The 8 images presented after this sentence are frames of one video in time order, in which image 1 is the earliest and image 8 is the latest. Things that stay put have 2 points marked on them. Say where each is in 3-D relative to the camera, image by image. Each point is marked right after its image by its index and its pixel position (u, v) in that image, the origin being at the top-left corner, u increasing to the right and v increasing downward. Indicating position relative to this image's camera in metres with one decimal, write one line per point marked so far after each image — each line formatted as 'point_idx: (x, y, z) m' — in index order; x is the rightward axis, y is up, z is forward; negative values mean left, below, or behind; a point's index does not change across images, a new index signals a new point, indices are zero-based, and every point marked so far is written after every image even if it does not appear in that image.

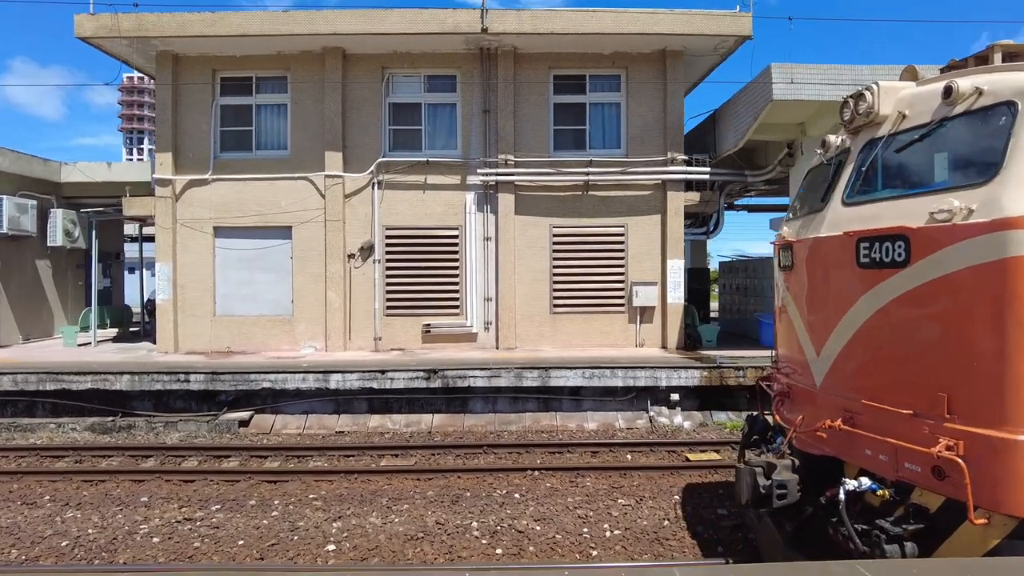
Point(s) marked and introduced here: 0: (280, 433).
0: (-3.2, -2.0, +9.1) m
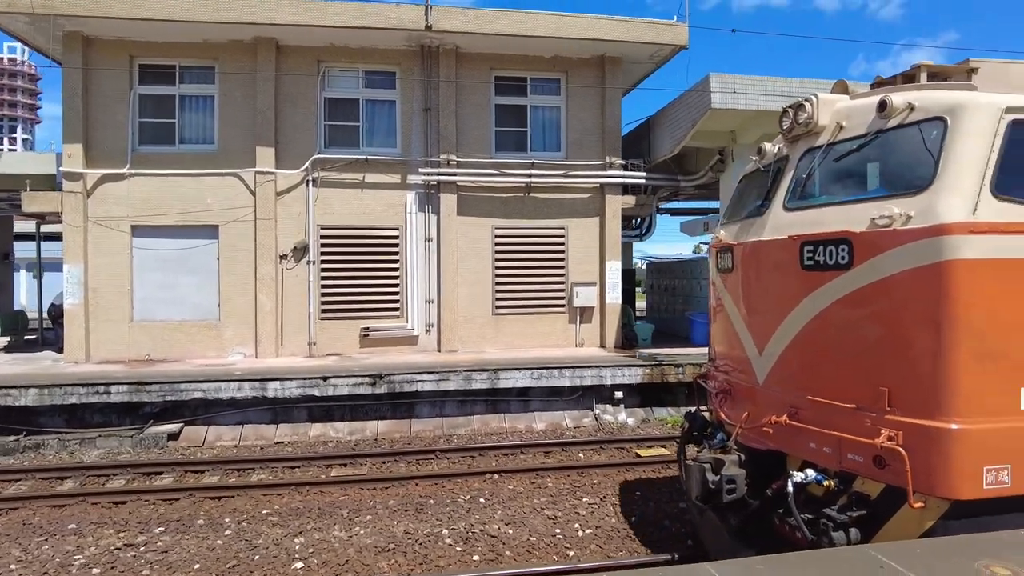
0: (-3.8, -2.0, +8.5) m
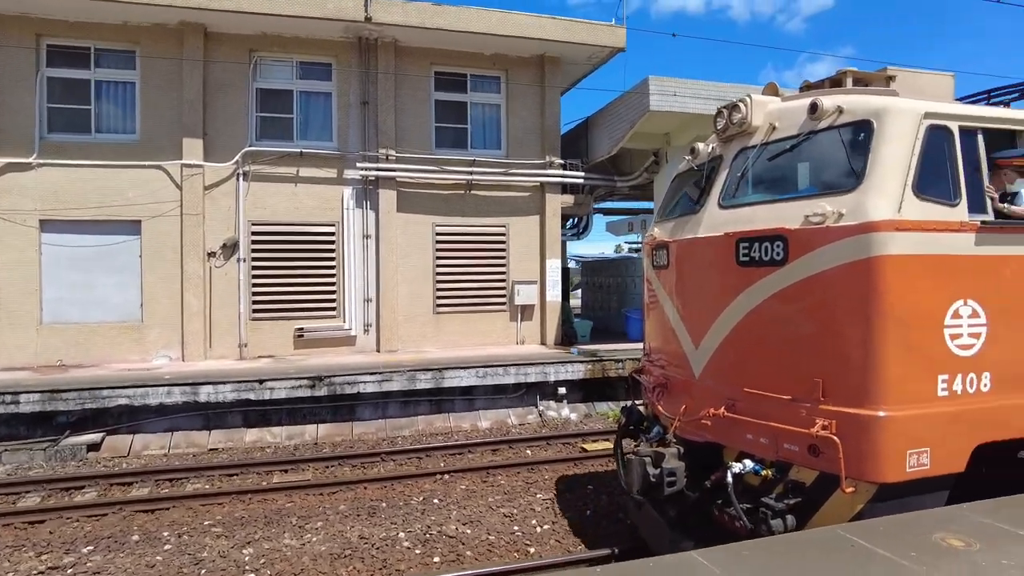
0: (-4.5, -2.0, +8.0) m
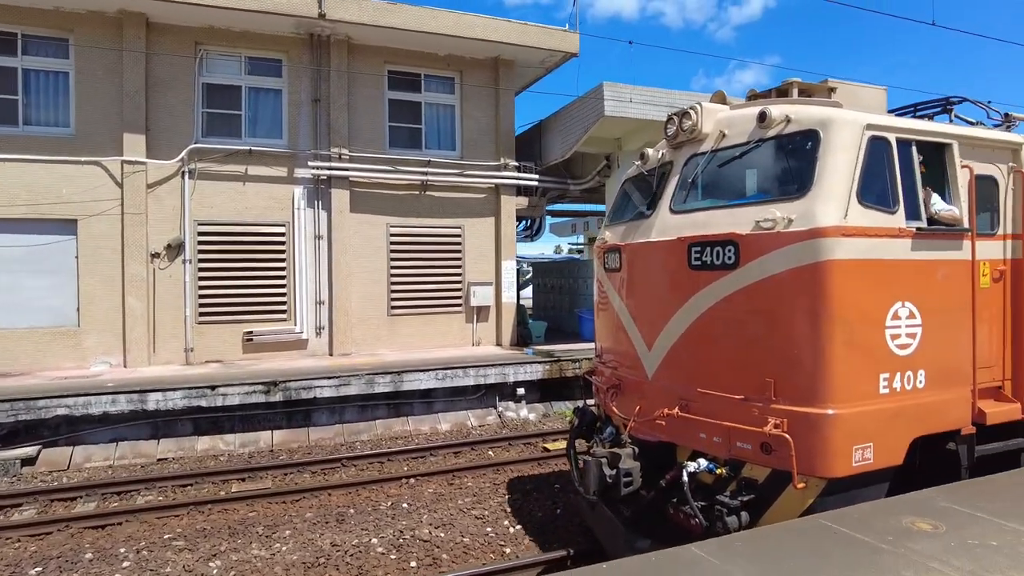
0: (-4.9, -2.1, +7.6) m
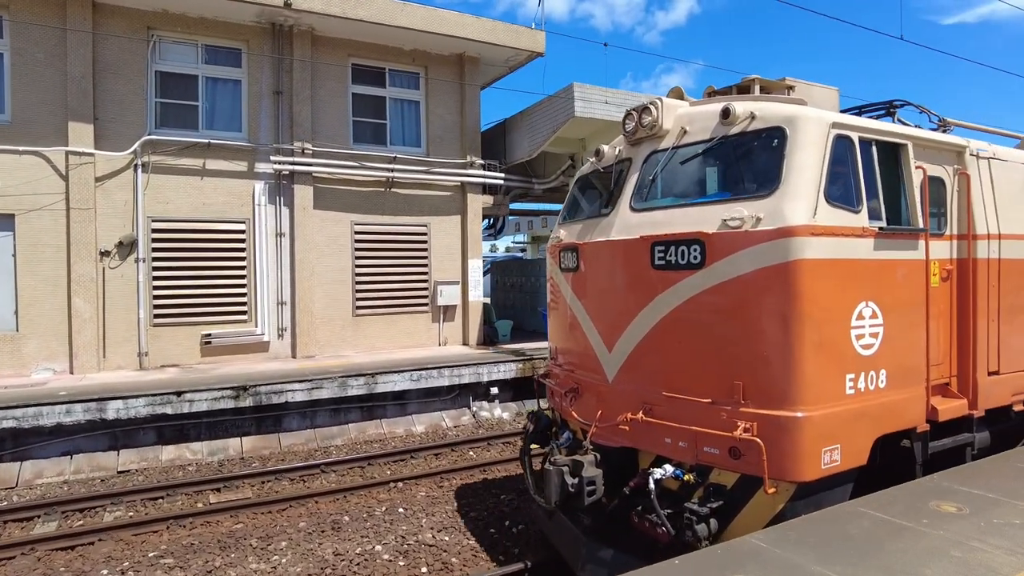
0: (-5.0, -2.1, +7.0) m
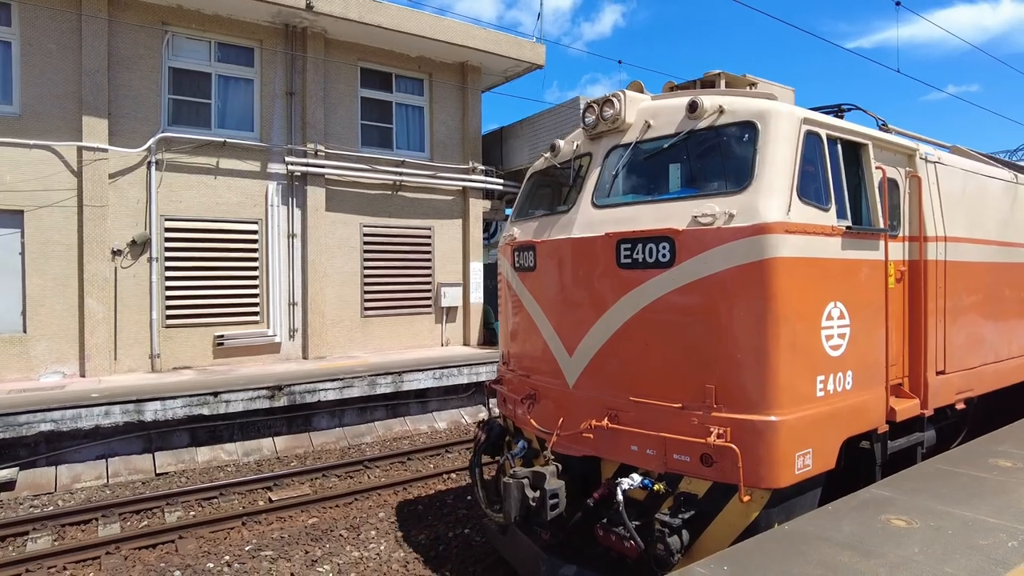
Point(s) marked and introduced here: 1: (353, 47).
0: (-4.5, -2.1, +6.8) m
1: (-2.5, +3.8, +10.4) m
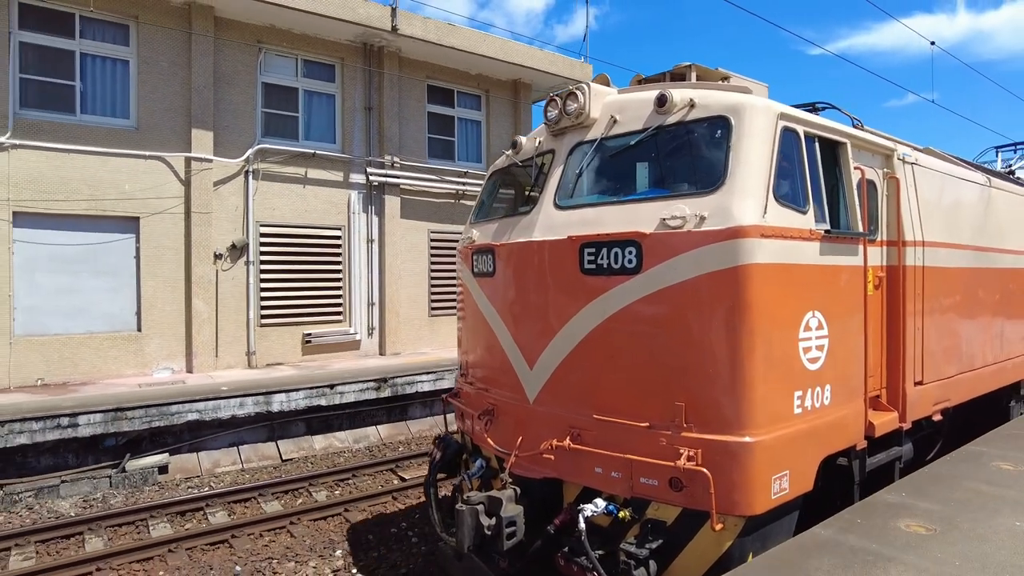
0: (-3.3, -2.1, +7.4) m
1: (-1.5, +3.8, +11.2) m
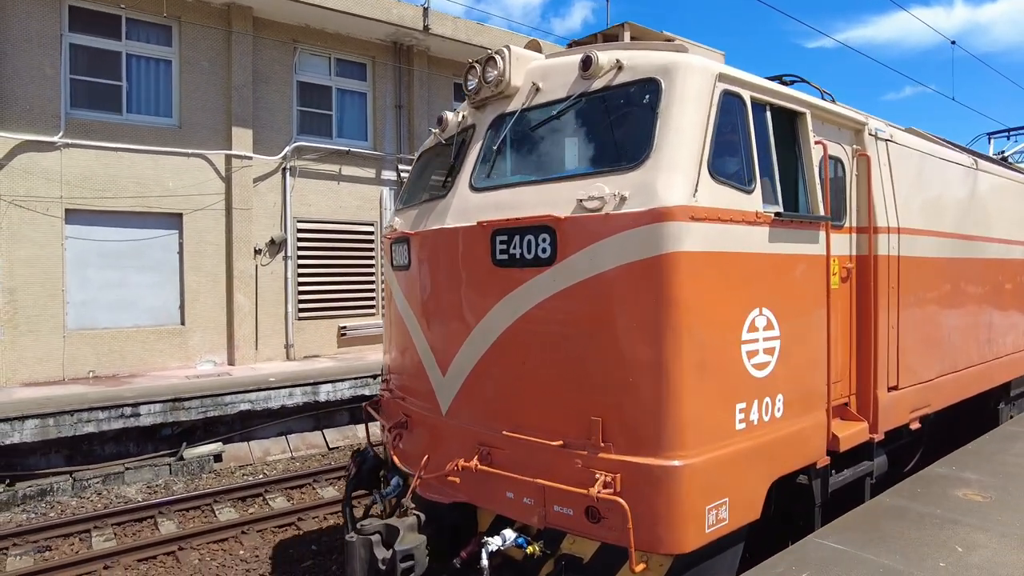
0: (-2.8, -2.0, +7.7) m
1: (-1.1, +3.9, +11.4) m
